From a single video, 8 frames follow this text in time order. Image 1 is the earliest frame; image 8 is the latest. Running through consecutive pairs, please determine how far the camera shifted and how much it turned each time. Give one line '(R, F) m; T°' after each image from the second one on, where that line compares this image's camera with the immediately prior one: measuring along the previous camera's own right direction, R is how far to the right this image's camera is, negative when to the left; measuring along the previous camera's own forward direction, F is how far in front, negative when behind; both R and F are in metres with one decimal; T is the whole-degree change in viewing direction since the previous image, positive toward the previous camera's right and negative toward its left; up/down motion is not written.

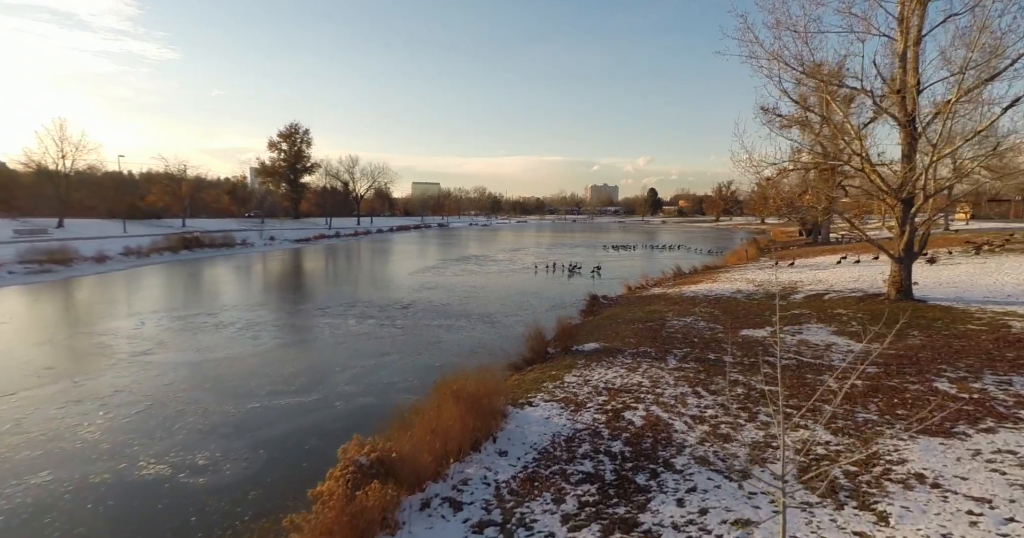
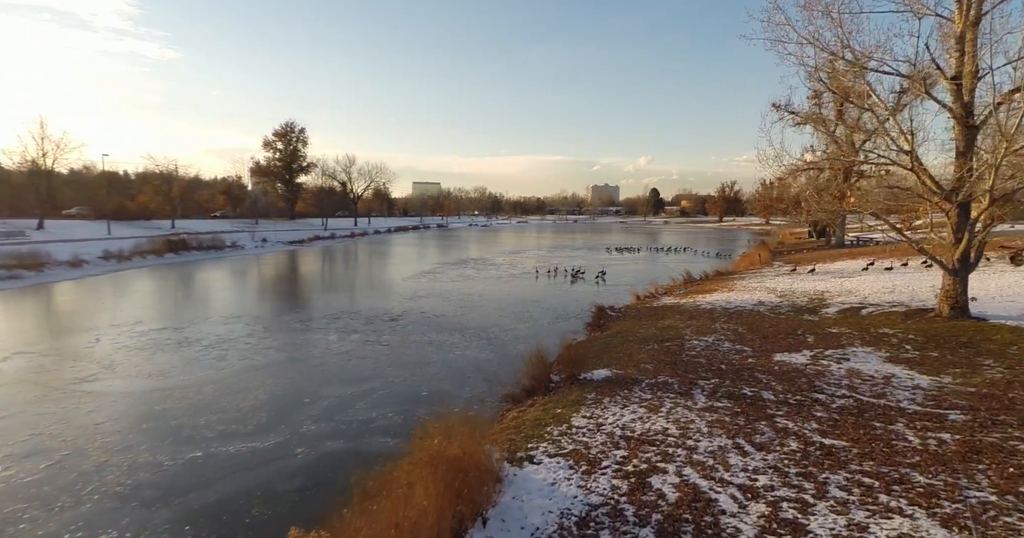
(0.0, +1.3) m; 0°
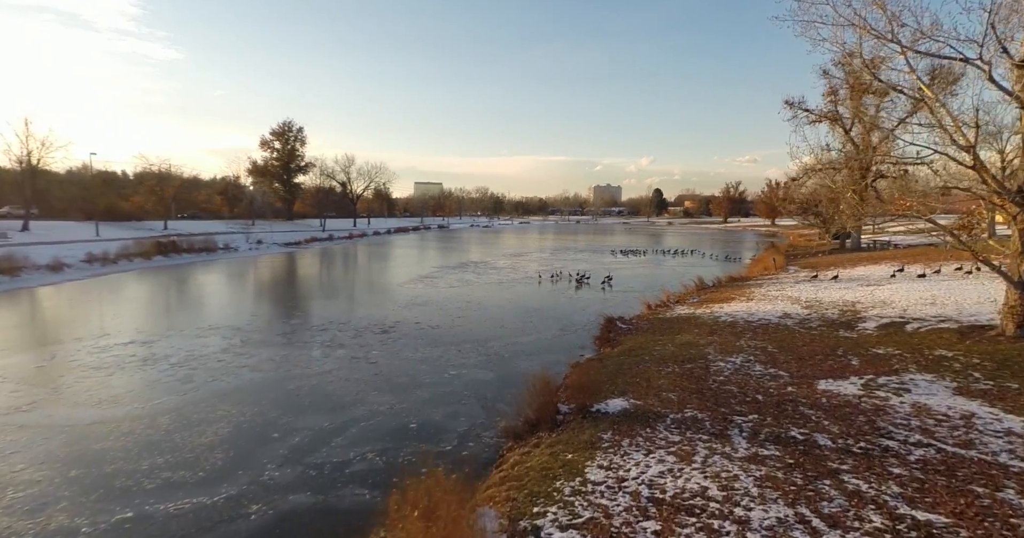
(0.0, +1.2) m; 0°
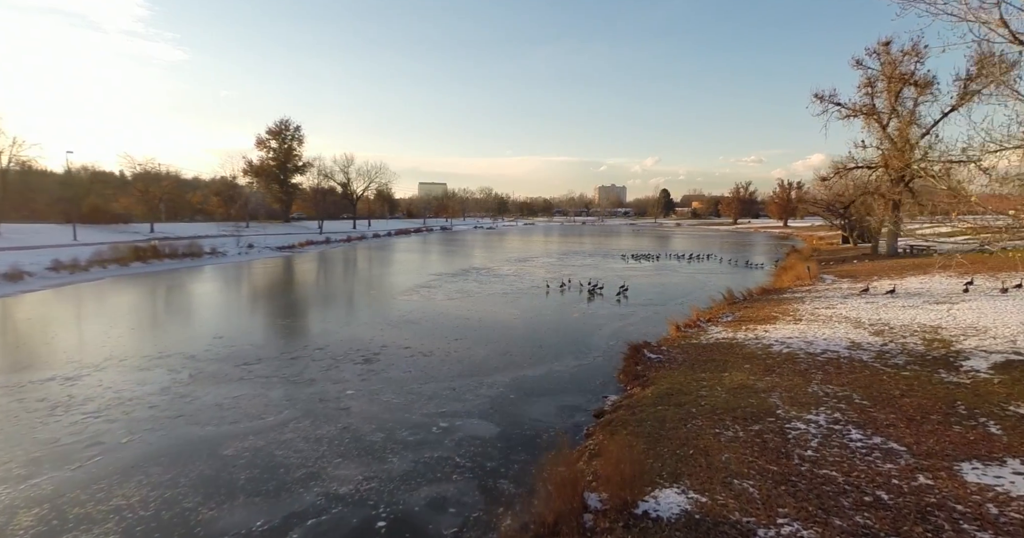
(0.0, +2.2) m; 0°
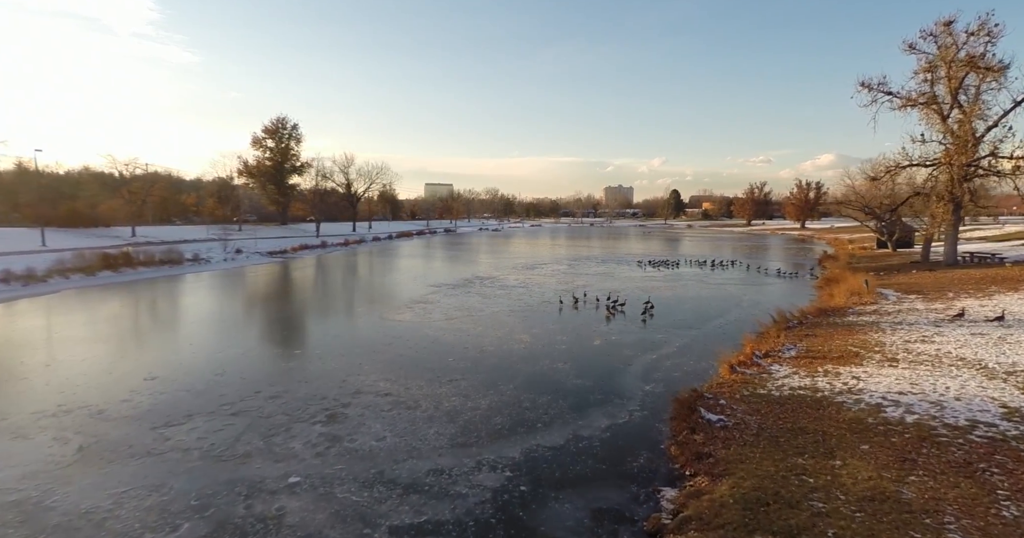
(-0.1, +2.9) m; -1°
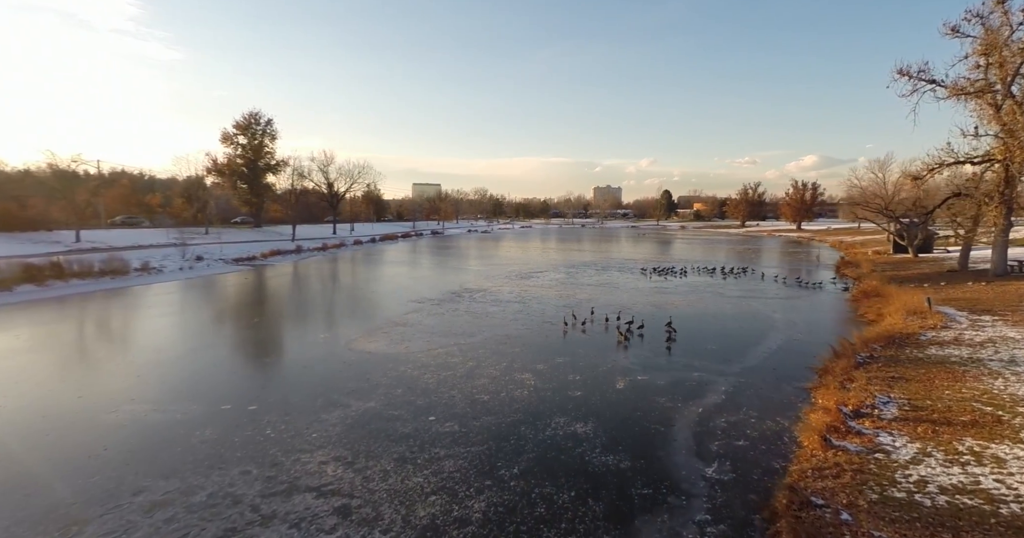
(-0.2, +3.2) m; +1°
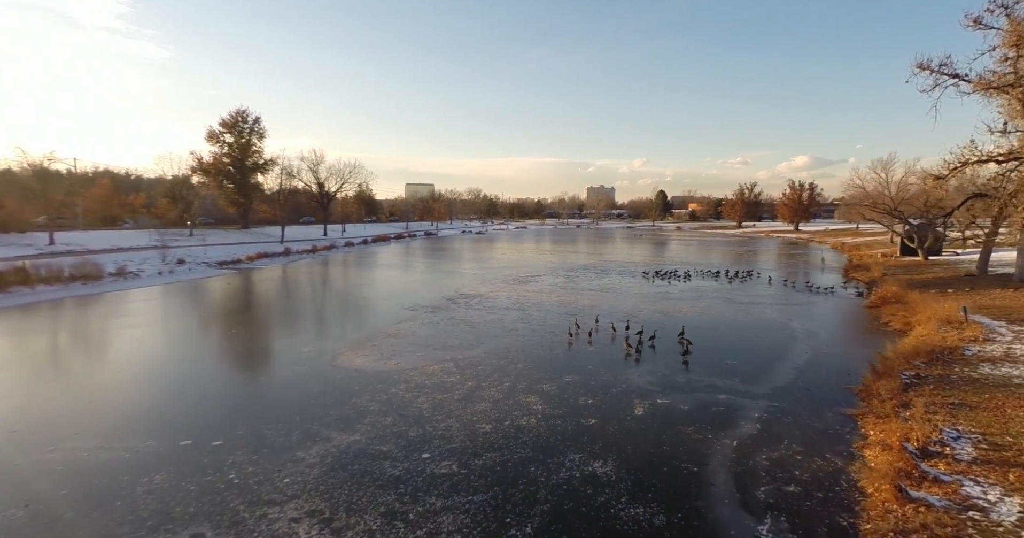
(-0.2, +1.3) m; +1°
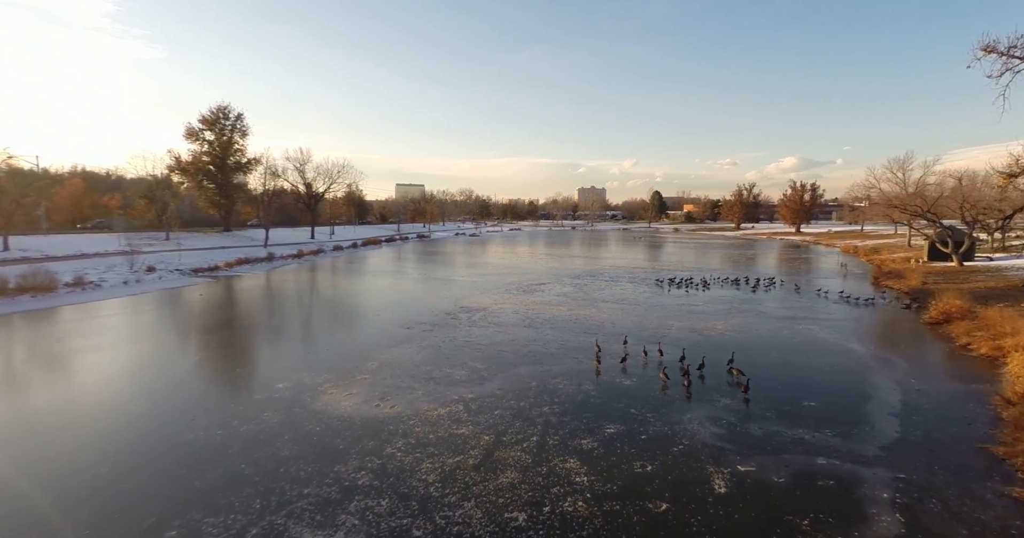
(-0.7, +2.7) m; +1°
